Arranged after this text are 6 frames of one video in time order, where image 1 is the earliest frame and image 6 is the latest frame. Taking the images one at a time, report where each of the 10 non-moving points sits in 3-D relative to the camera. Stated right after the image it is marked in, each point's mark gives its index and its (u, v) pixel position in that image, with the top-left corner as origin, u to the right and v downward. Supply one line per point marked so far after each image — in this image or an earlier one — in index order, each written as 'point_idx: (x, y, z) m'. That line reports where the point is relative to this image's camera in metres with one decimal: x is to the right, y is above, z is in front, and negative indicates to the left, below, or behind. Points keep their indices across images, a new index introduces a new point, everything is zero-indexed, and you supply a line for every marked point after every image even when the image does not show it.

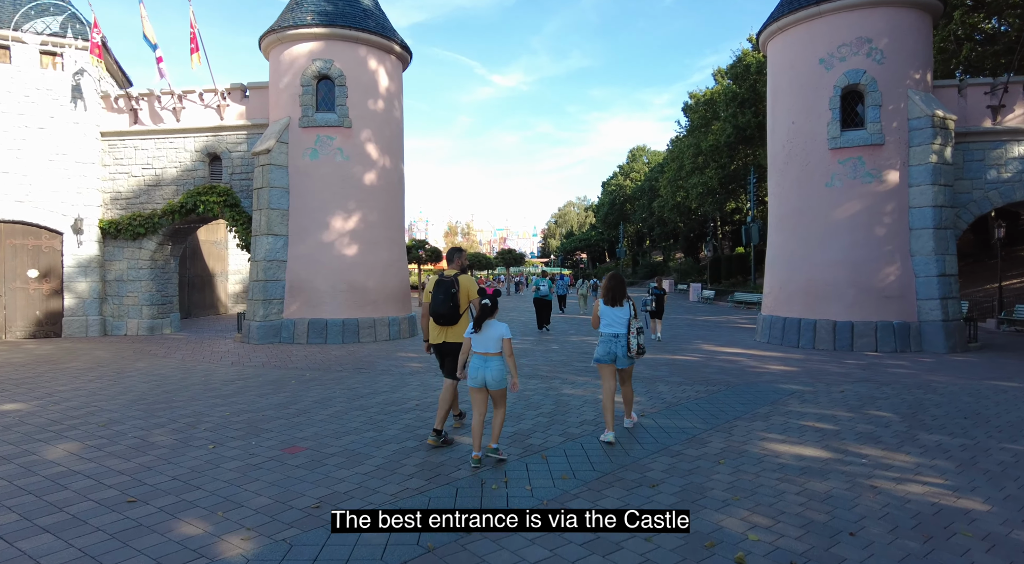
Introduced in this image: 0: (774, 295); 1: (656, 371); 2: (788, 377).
0: (+5.3, -0.3, +12.4) m
1: (+2.0, -1.2, +8.5) m
2: (+3.7, -1.3, +8.2) m
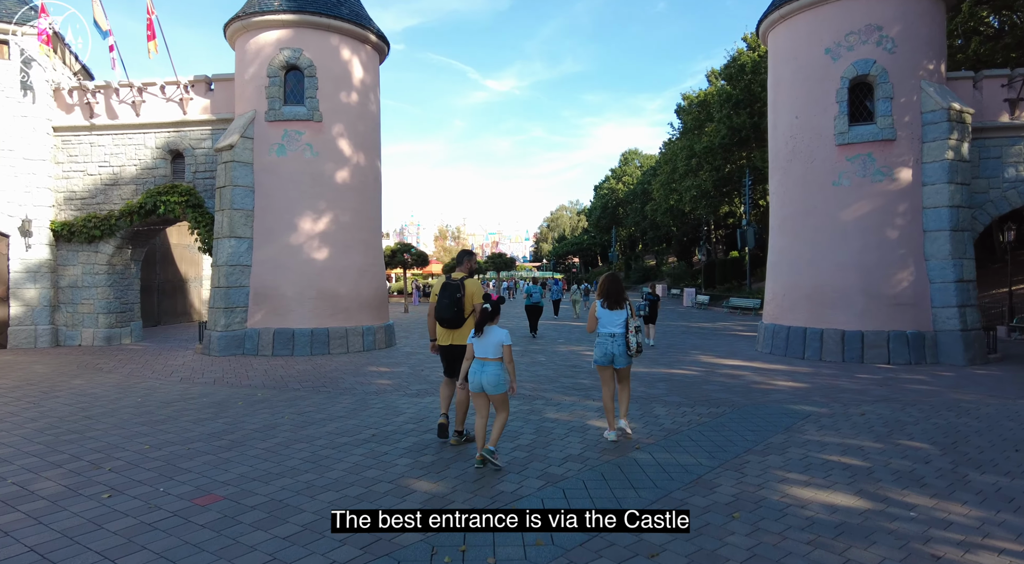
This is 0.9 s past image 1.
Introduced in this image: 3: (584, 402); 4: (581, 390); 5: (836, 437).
0: (+5.0, -0.4, +11.5) m
1: (+1.7, -1.3, +7.6) m
2: (+3.4, -1.3, +7.3) m
3: (+0.8, -1.4, +7.0) m
4: (+0.9, -1.4, +7.7) m
5: (+2.8, -1.4, +5.4) m
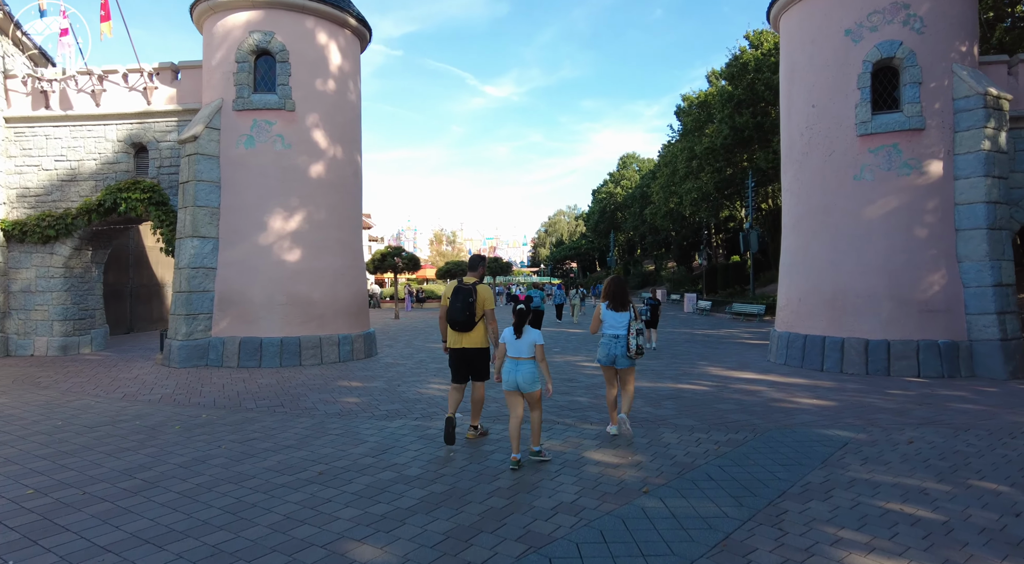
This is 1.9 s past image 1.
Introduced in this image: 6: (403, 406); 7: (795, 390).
0: (+4.8, -0.5, +10.6) m
1: (+1.6, -1.4, +6.6) m
2: (+3.3, -1.4, +6.3) m
3: (+0.7, -1.4, +6.0) m
4: (+0.7, -1.4, +6.7) m
5: (+2.7, -1.4, +4.4) m
6: (-1.2, -1.4, +6.9) m
7: (+3.7, -1.4, +8.0) m
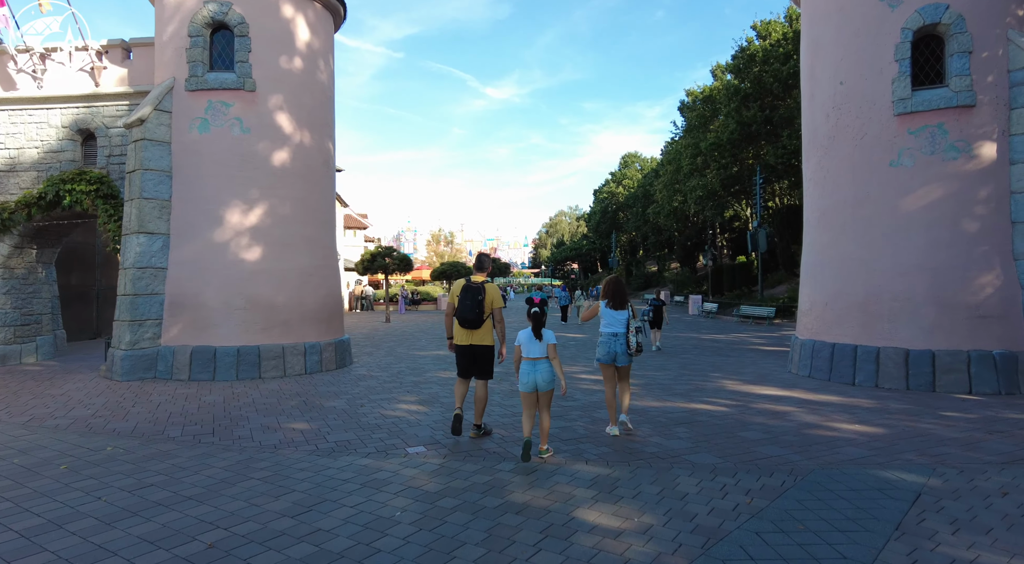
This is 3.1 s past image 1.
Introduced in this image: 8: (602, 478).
0: (+4.6, -0.5, +9.3) m
1: (+1.4, -1.4, +5.4) m
2: (+3.1, -1.4, +5.1) m
3: (+0.5, -1.4, +4.8) m
4: (+0.5, -1.4, +5.5) m
5: (+2.5, -1.4, +3.1) m
6: (-1.4, -1.4, +5.7) m
7: (+3.5, -1.4, +6.7) m
8: (+0.6, -1.4, +4.4) m
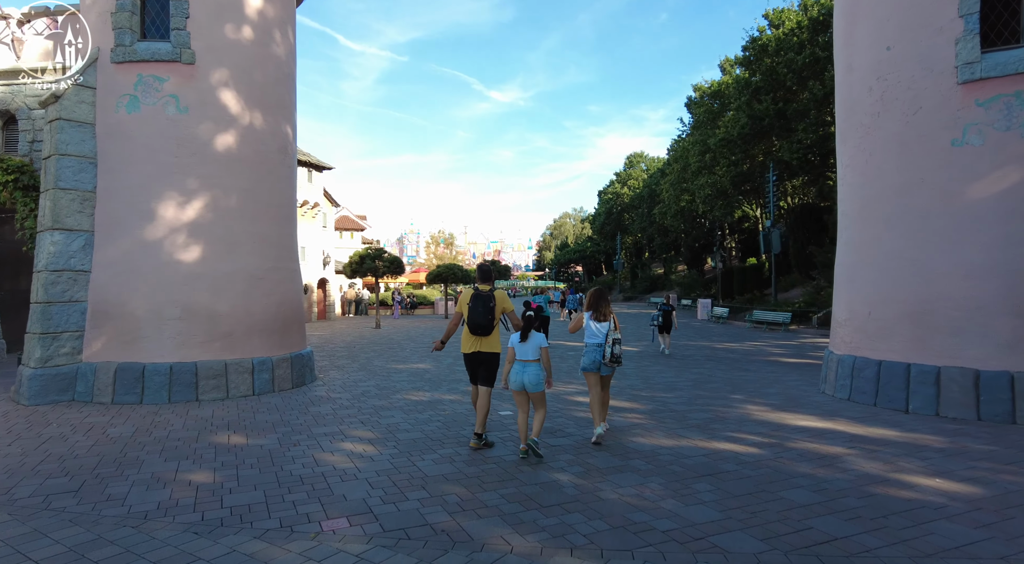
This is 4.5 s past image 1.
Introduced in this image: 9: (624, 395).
0: (+4.4, -0.5, +7.8) m
1: (+1.1, -1.4, +3.9) m
2: (+2.8, -1.4, +3.6) m
3: (+0.2, -1.5, +3.3) m
4: (+0.2, -1.5, +4.0) m
5: (+2.2, -1.4, +1.6) m
6: (-1.7, -1.5, +4.2) m
7: (+3.2, -1.5, +5.2) m
8: (+0.4, -1.5, +2.9) m
9: (+1.5, -1.5, +8.2) m
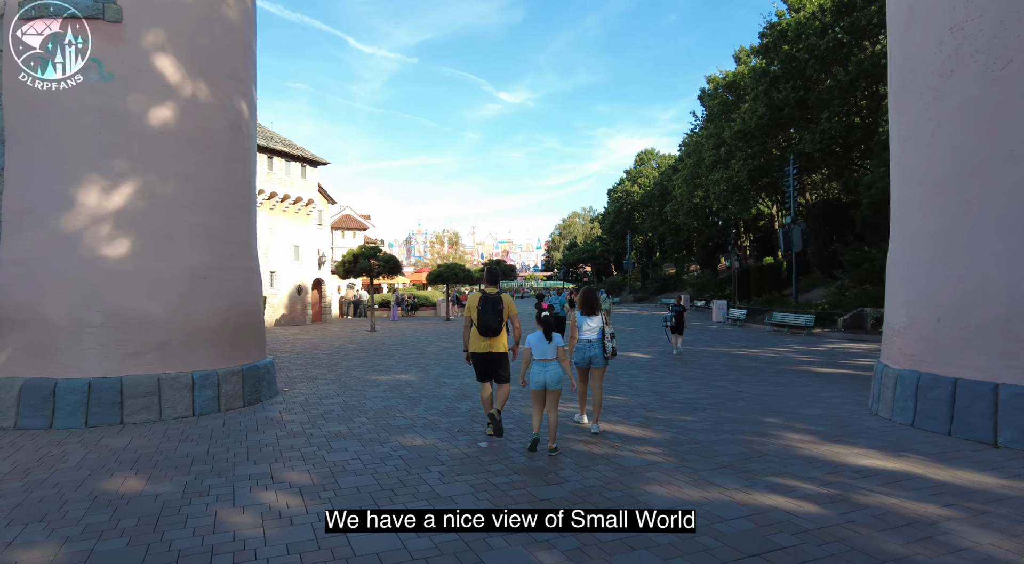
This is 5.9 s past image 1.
0: (+4.2, -0.5, +6.3) m
1: (+0.9, -1.4, +2.5) m
2: (+2.6, -1.4, +2.1) m
3: (0.0, -1.4, +1.9) m
4: (0.0, -1.4, +2.6) m
5: (+2.0, -1.4, +0.2) m
6: (-1.9, -1.5, +2.9) m
7: (+3.0, -1.4, +3.8) m
8: (+0.2, -1.4, +1.5) m
9: (+1.4, -1.5, +6.8) m
